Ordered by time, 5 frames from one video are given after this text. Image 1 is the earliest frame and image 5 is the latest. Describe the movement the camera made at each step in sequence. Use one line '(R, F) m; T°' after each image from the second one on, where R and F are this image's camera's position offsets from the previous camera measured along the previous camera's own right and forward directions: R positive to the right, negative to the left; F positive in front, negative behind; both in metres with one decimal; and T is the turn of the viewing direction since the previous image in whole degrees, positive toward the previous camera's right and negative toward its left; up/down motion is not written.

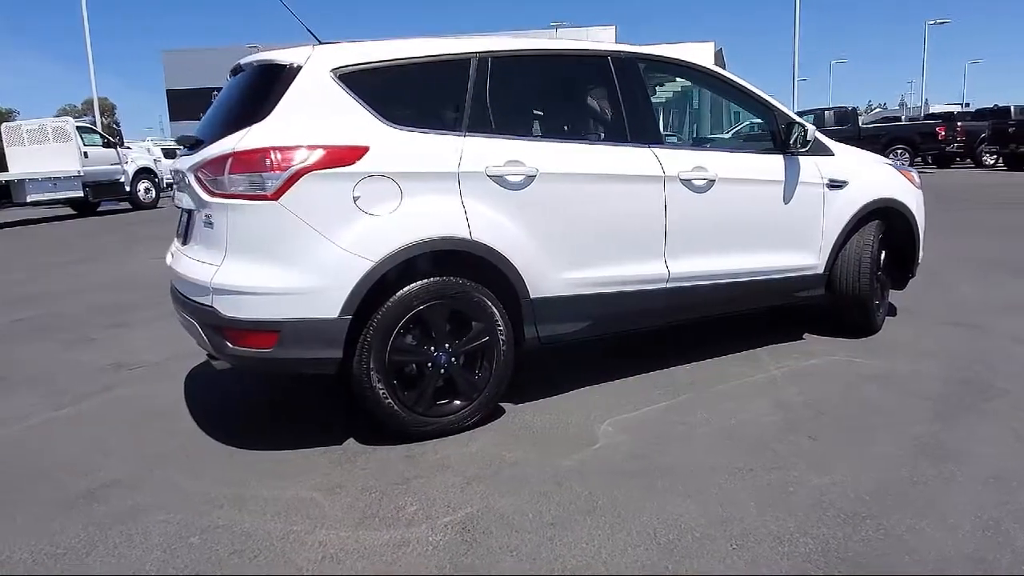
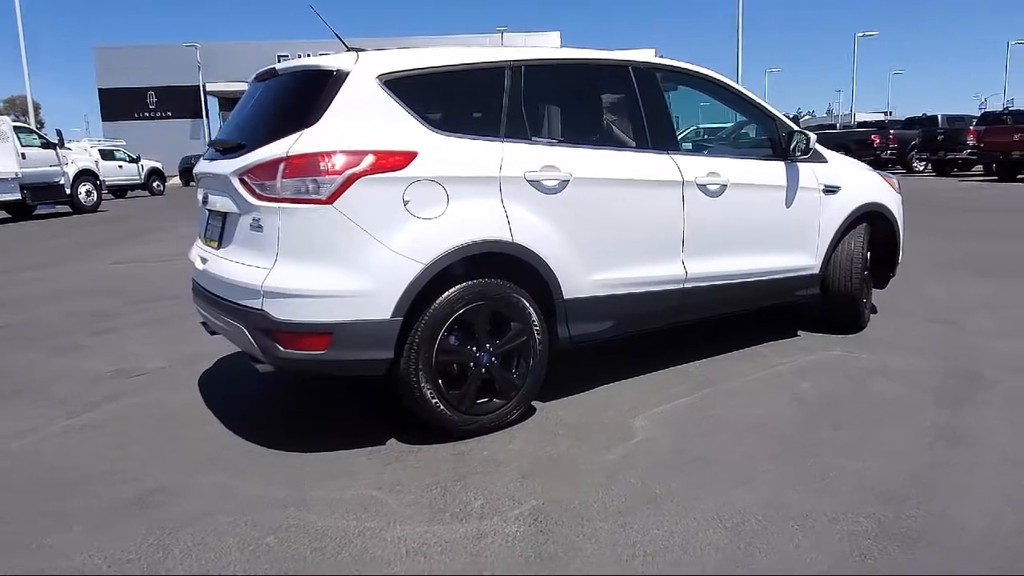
(-0.5, -0.1) m; +5°
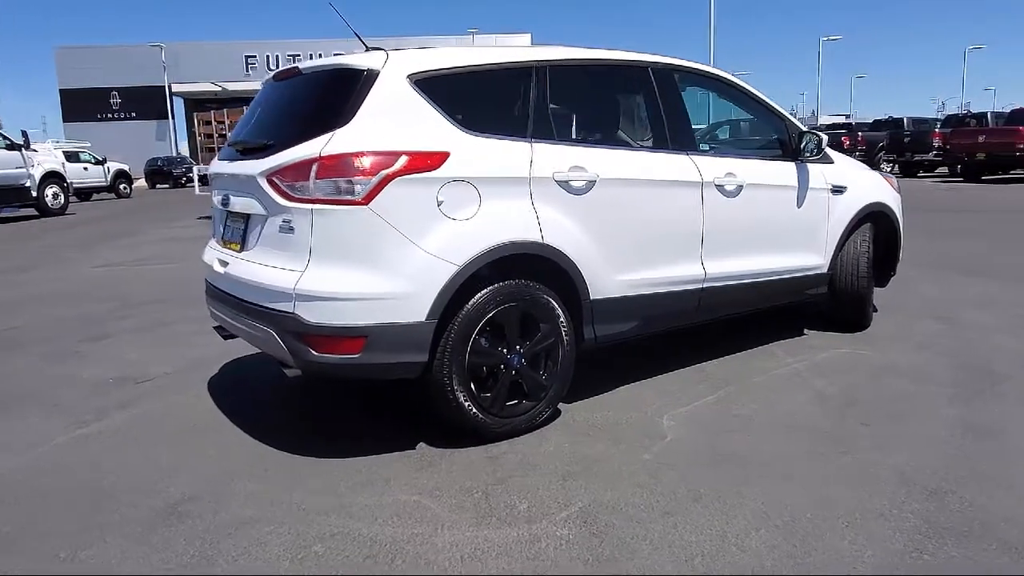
(-0.3, 0.0) m; +3°
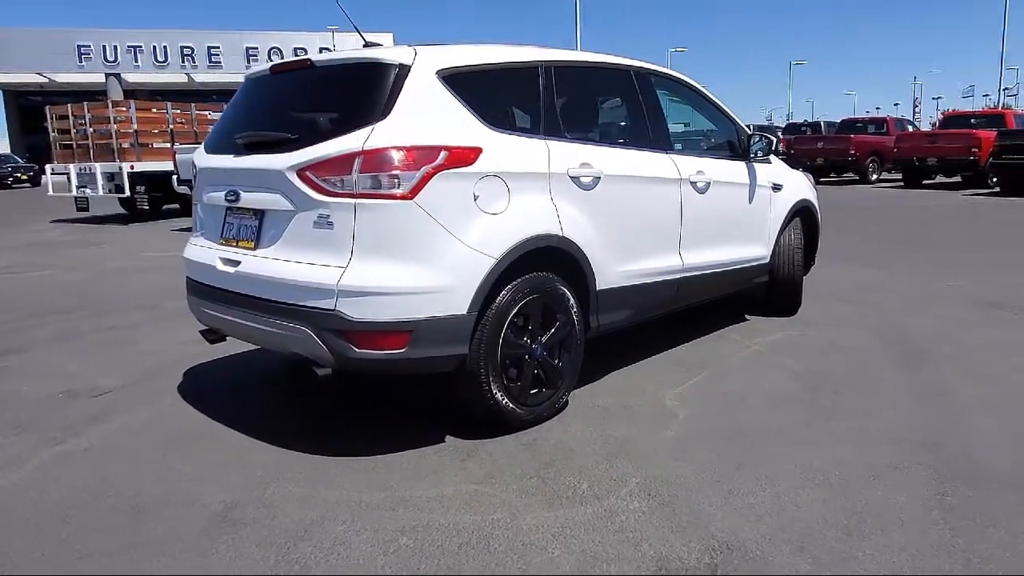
(-0.9, 0.0) m; +11°
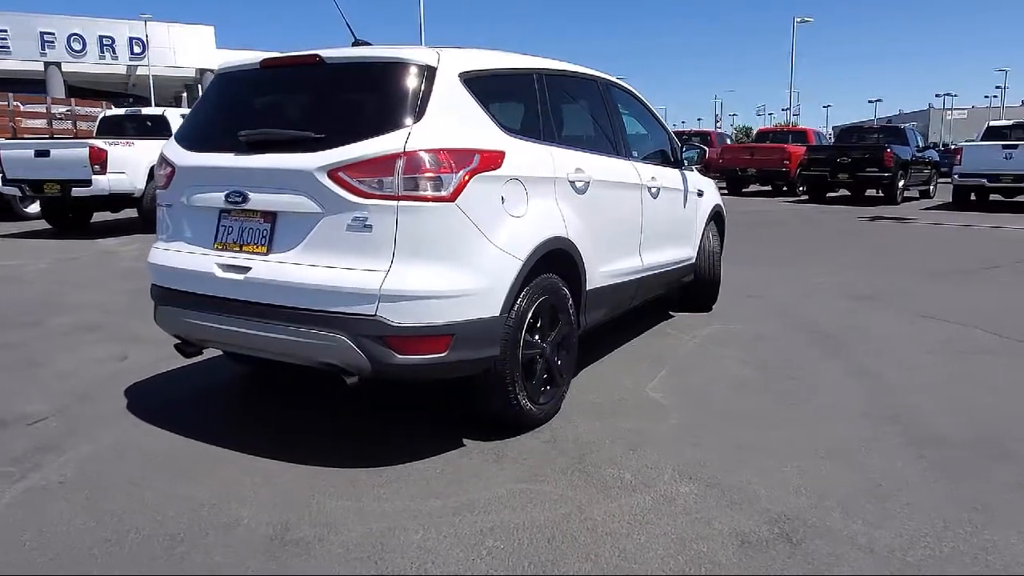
(-1.0, +0.1) m; +14°
